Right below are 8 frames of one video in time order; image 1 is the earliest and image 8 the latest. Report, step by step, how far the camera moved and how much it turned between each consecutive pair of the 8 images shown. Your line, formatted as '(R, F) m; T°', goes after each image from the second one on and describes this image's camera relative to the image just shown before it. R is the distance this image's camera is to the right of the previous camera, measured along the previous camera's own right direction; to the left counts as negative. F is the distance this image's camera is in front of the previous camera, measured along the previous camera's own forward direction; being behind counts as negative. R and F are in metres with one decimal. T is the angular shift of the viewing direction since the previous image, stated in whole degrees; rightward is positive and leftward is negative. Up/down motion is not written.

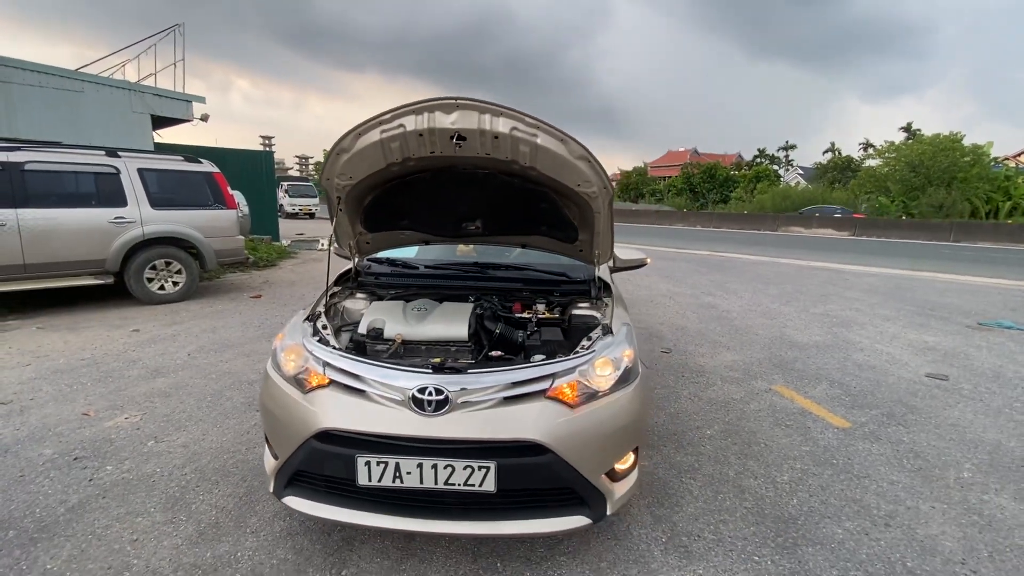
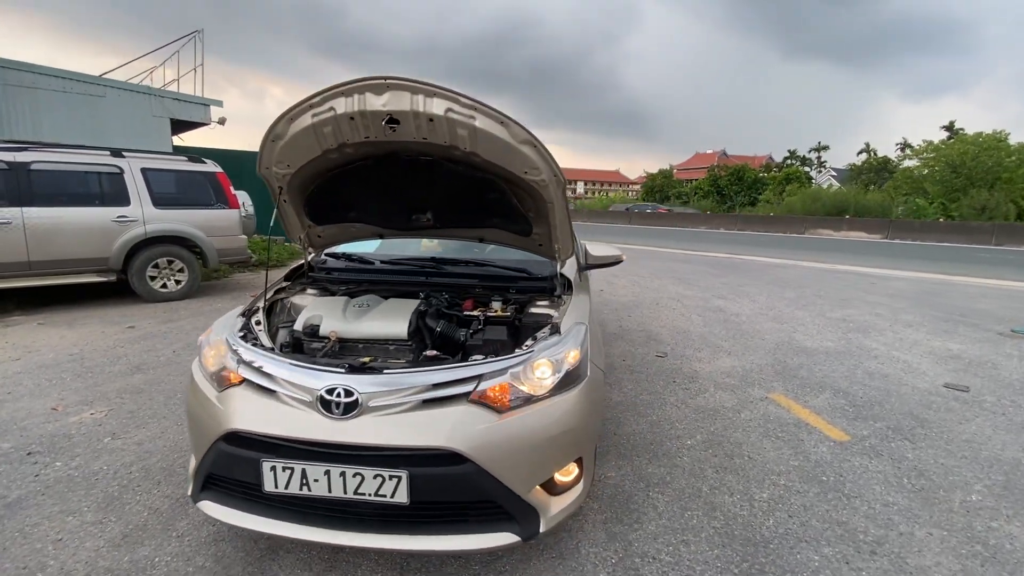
(+0.4, +0.2) m; -3°
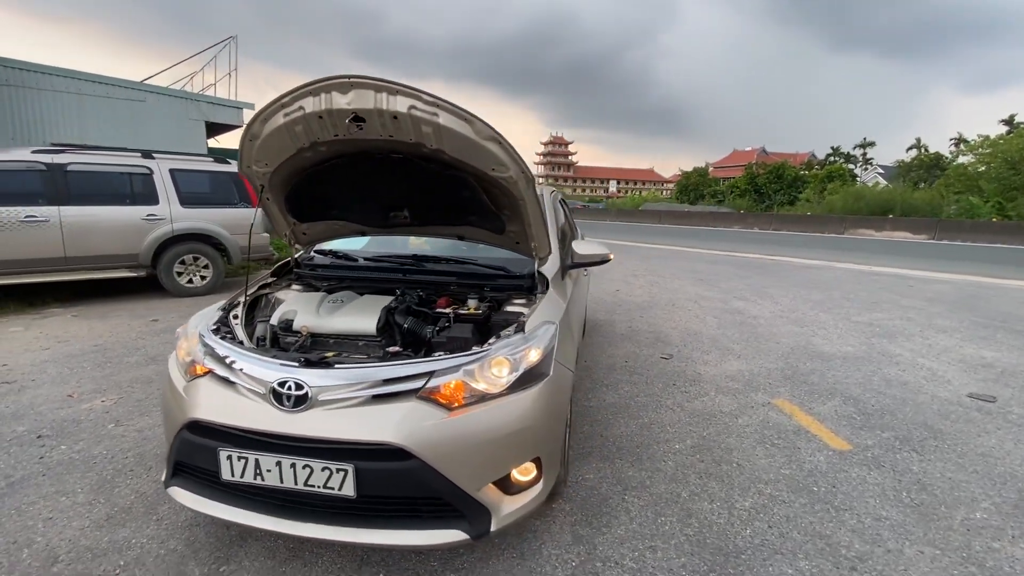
(+0.3, 0.0) m; -4°
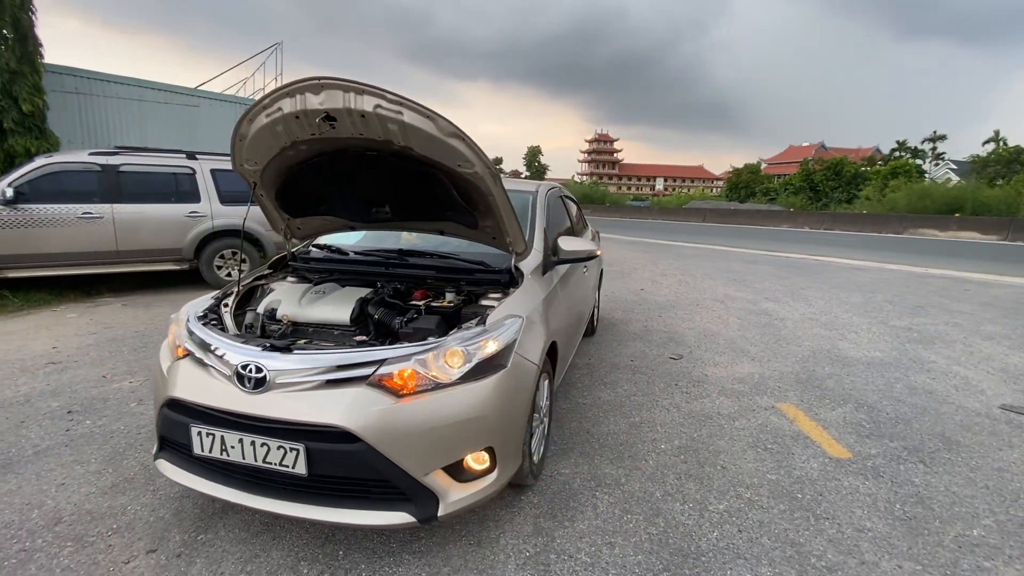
(+0.4, 0.0) m; -5°
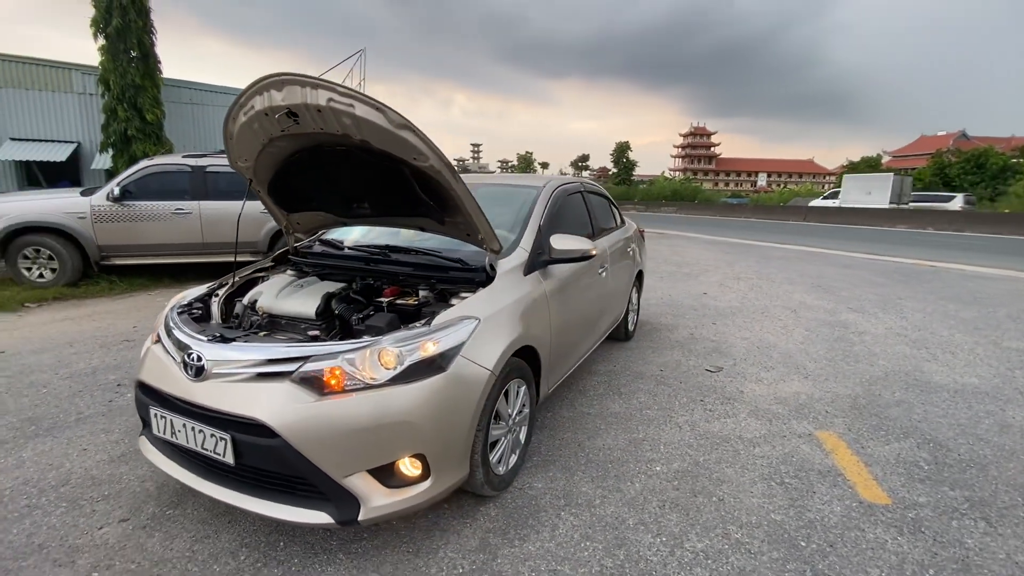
(+0.6, +0.2) m; -10°
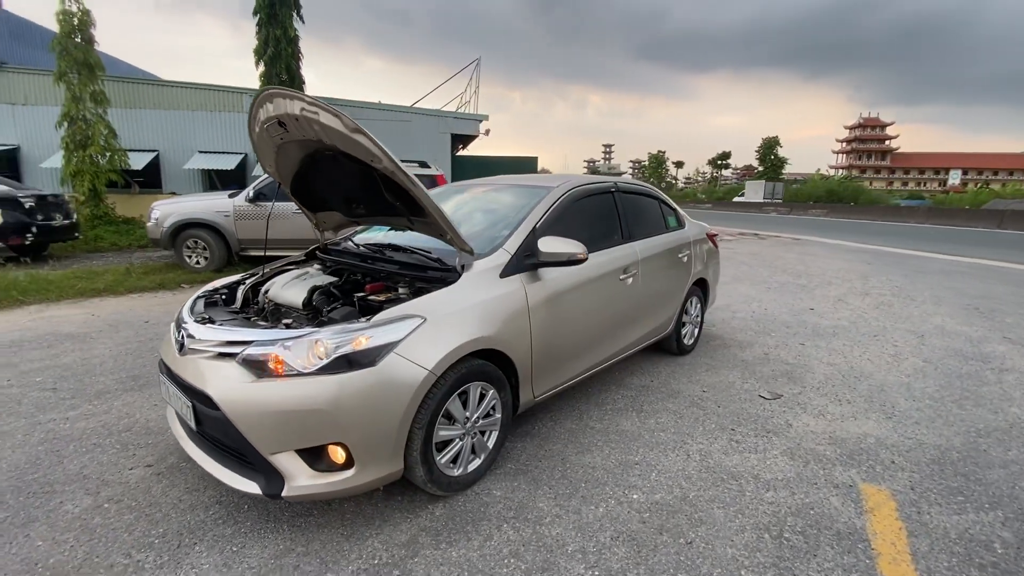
(+0.8, +0.2) m; -15°
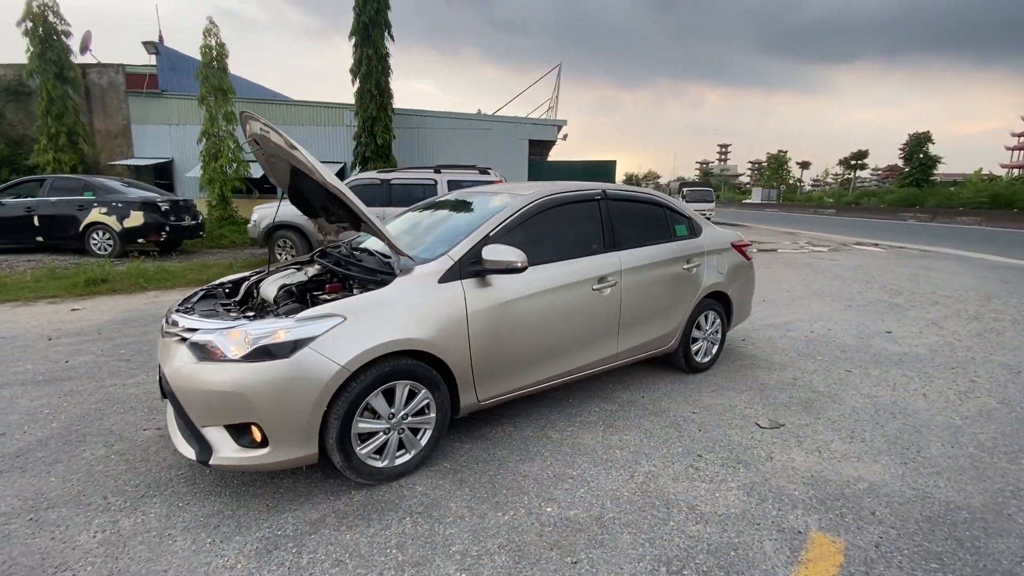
(+0.9, 0.0) m; -12°
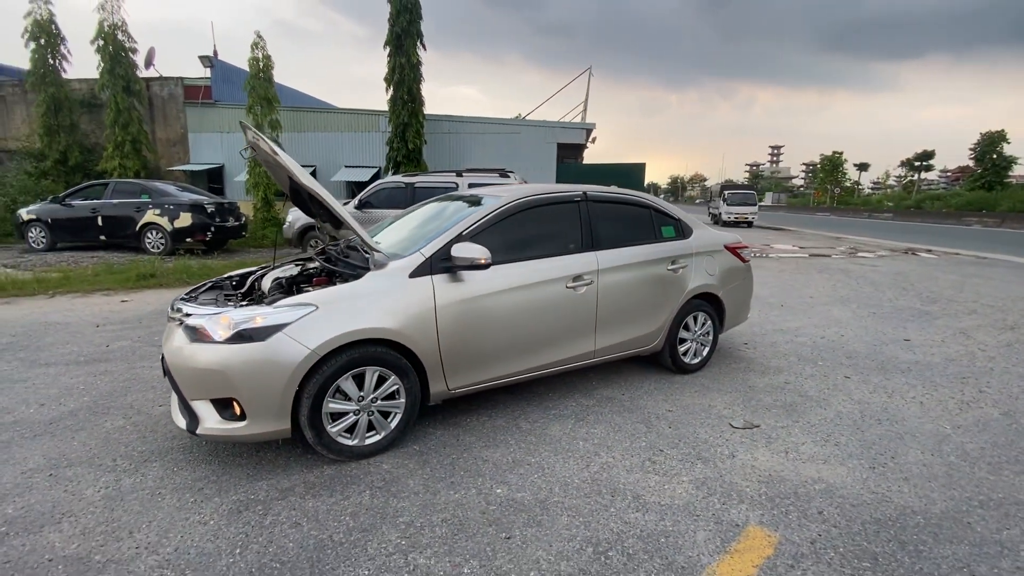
(+0.5, -0.1) m; -5°
